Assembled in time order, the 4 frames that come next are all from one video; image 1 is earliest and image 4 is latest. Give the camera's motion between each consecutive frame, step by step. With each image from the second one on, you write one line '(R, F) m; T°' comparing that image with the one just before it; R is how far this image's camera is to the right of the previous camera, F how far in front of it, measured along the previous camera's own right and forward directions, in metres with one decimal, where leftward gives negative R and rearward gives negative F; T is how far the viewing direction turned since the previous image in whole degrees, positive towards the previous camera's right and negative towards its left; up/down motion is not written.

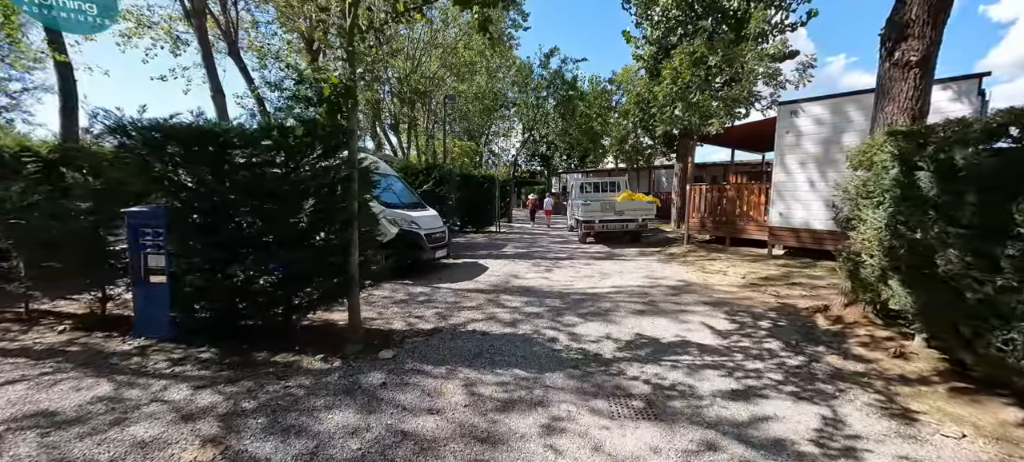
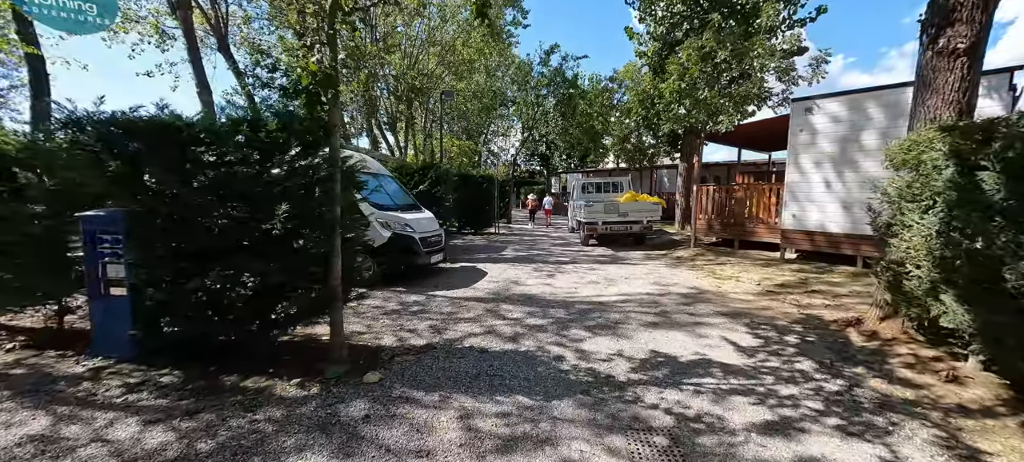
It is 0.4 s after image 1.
(0.0, +0.4) m; 0°
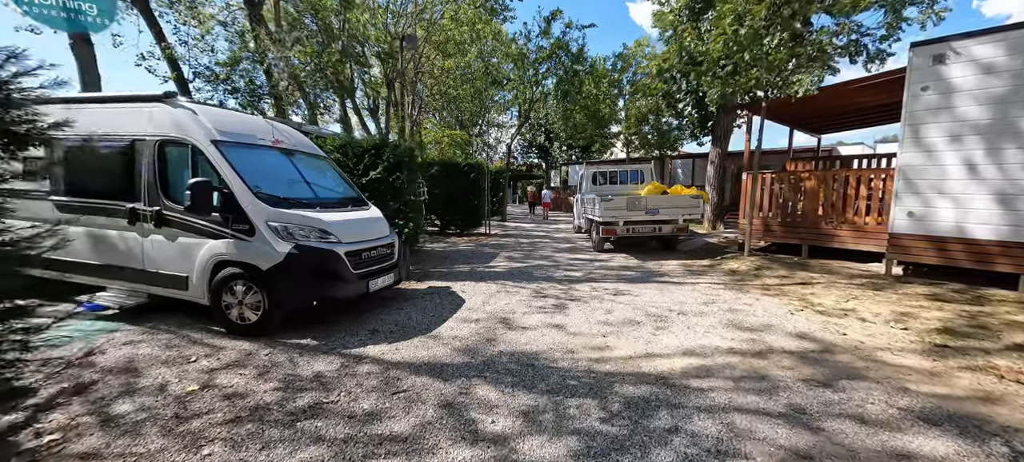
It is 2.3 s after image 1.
(+0.1, +2.7) m; 0°
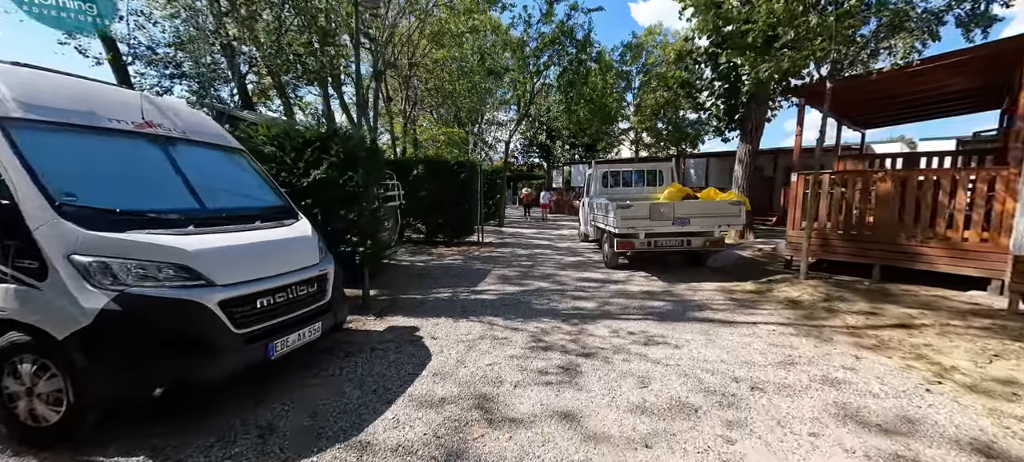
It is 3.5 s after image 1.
(+0.1, +1.6) m; 0°
